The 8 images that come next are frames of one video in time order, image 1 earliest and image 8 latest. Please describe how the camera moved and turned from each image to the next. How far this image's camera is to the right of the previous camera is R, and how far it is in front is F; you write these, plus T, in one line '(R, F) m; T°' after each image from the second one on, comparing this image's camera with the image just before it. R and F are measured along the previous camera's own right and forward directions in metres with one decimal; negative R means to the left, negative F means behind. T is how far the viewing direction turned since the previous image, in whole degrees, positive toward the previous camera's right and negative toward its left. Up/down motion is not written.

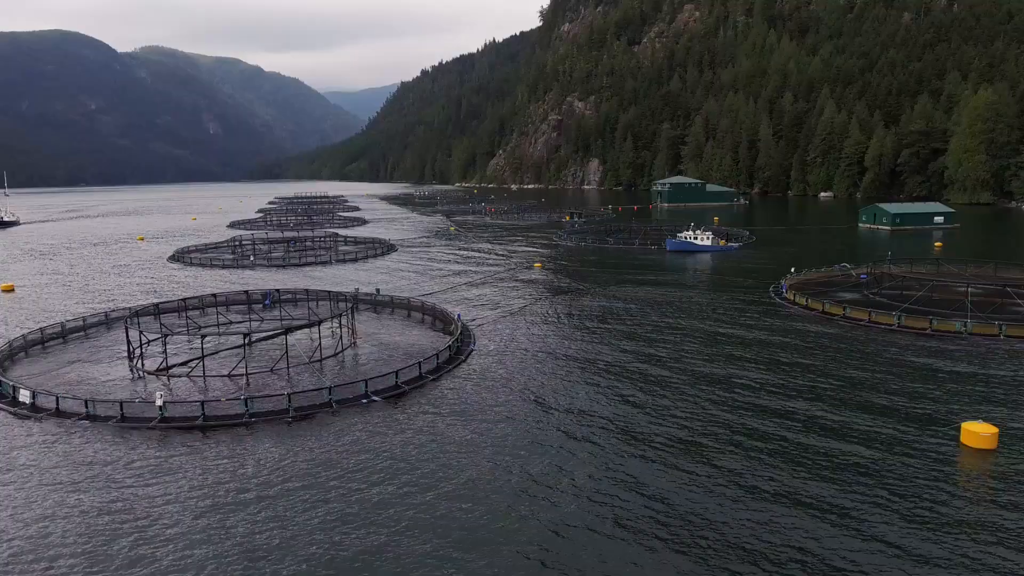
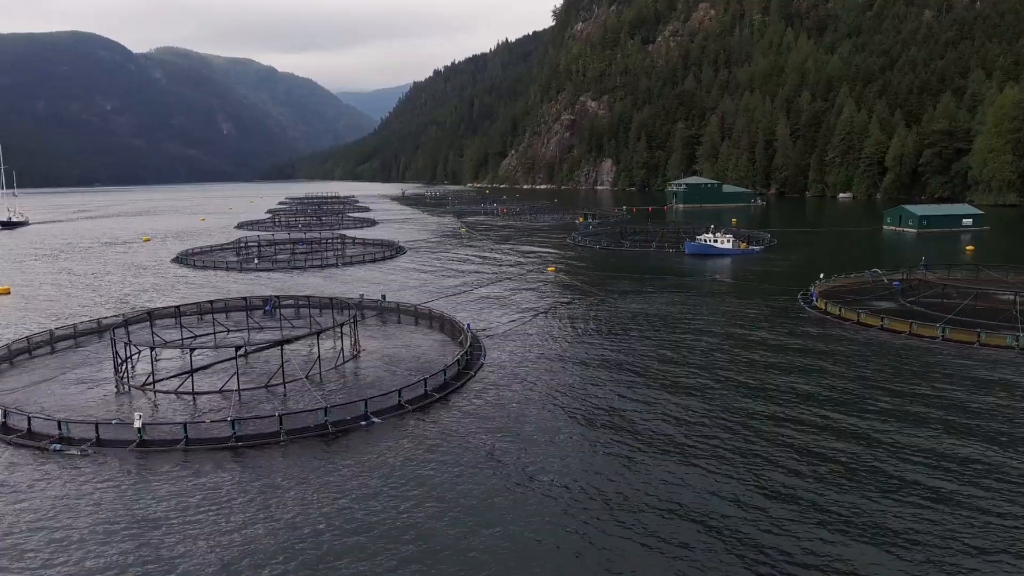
(-0.1, +2.7) m; -1°
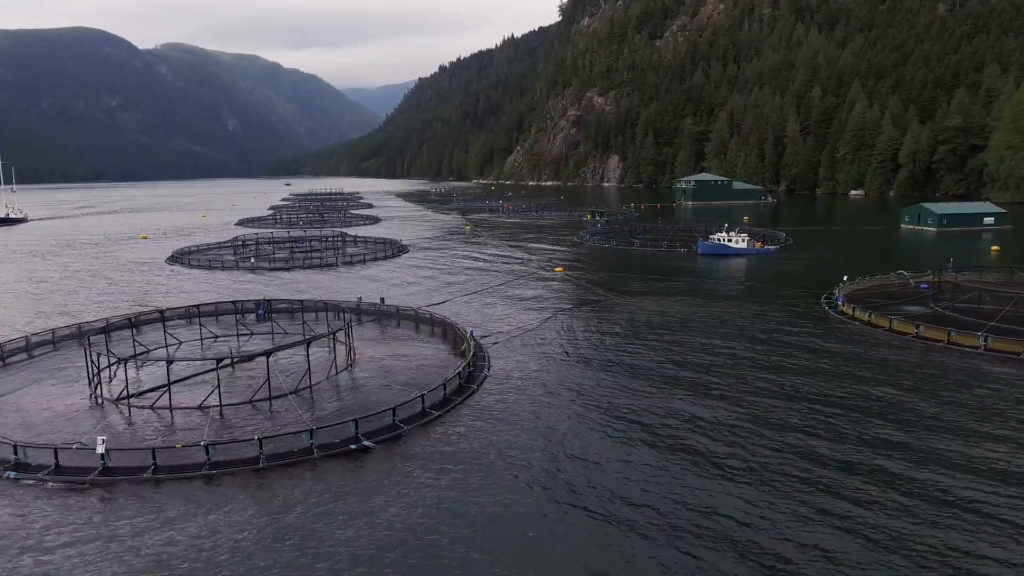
(-0.1, +2.7) m; 0°
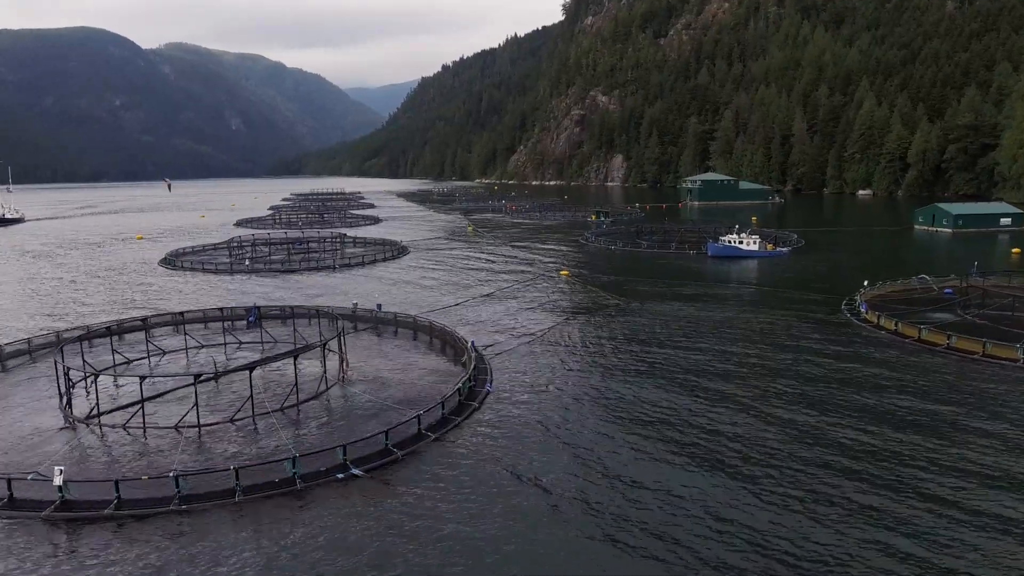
(0.0, +2.4) m; 0°
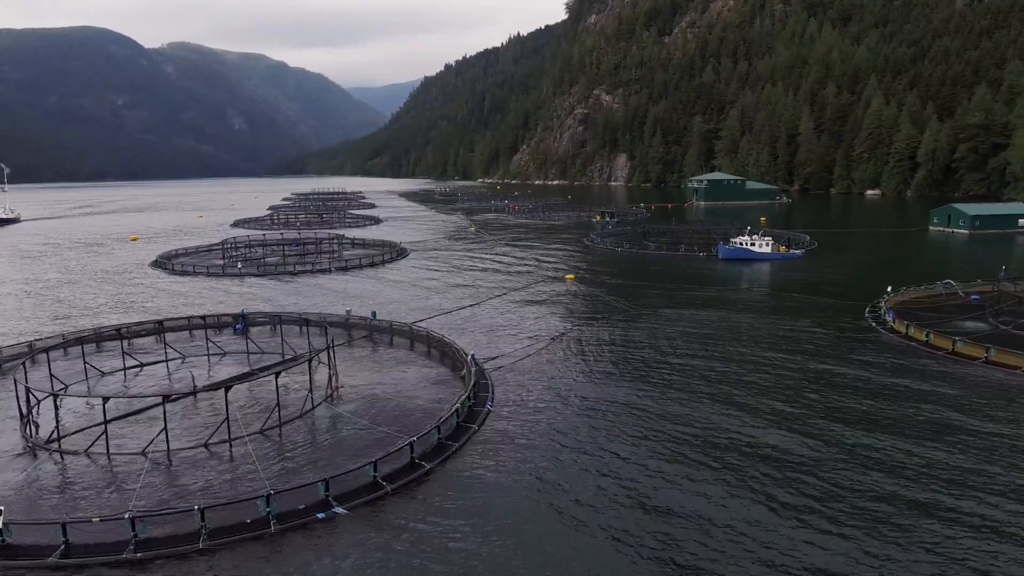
(0.0, +2.6) m; 0°
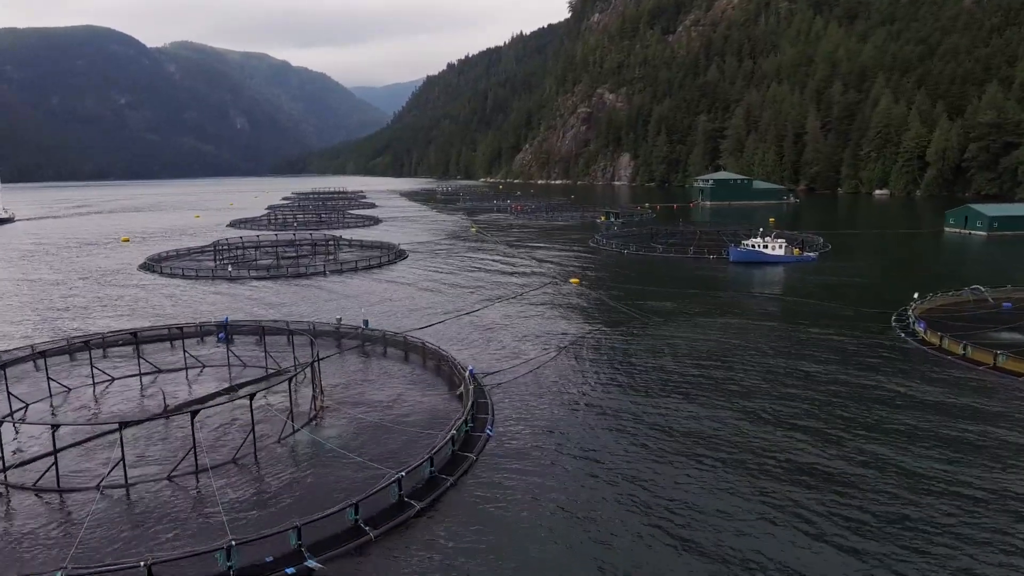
(0.0, +2.7) m; 0°
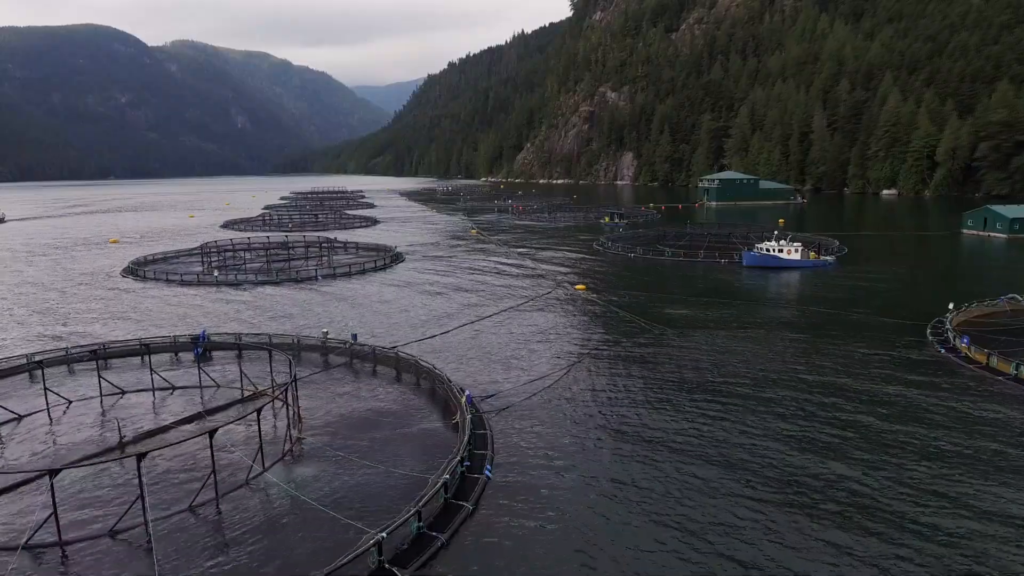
(0.0, +3.2) m; 0°
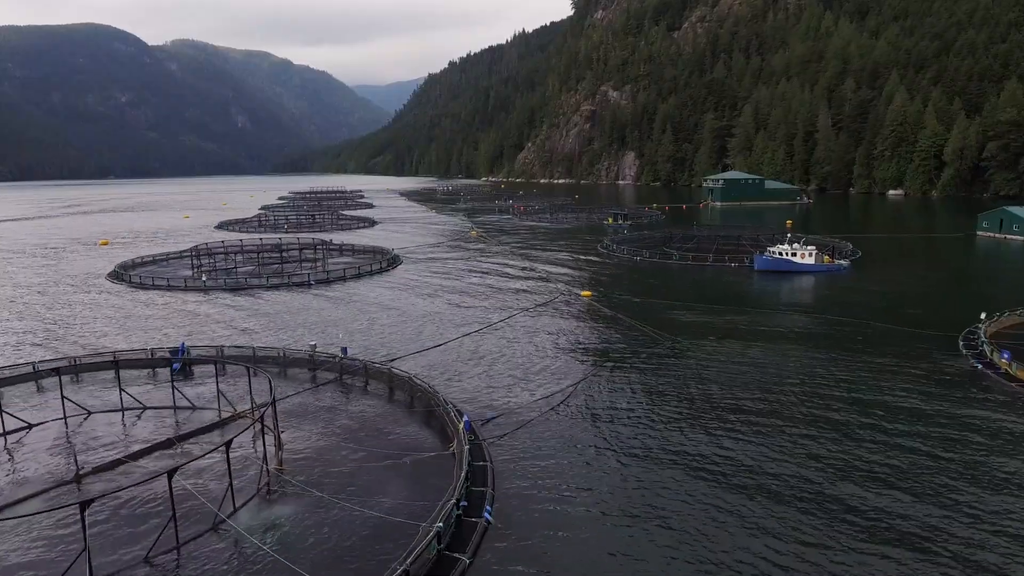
(-0.1, +2.6) m; 0°
